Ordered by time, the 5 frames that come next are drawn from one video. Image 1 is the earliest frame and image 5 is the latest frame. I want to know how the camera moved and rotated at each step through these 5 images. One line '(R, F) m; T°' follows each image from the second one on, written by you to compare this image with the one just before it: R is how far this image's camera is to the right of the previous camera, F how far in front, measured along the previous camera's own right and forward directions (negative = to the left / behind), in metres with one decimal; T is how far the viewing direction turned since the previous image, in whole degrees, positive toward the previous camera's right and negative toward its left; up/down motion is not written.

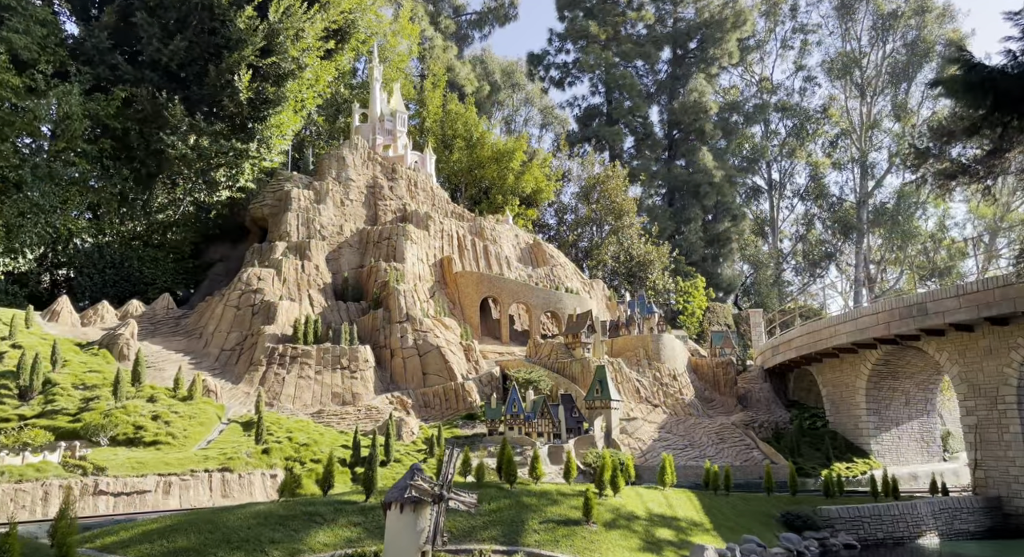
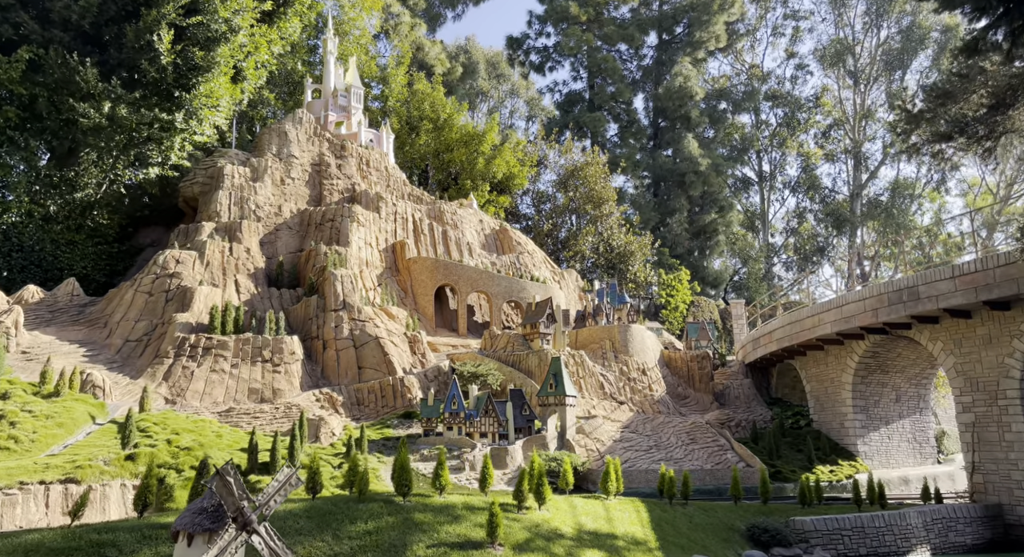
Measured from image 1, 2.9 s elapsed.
(+1.8, +3.1) m; 0°
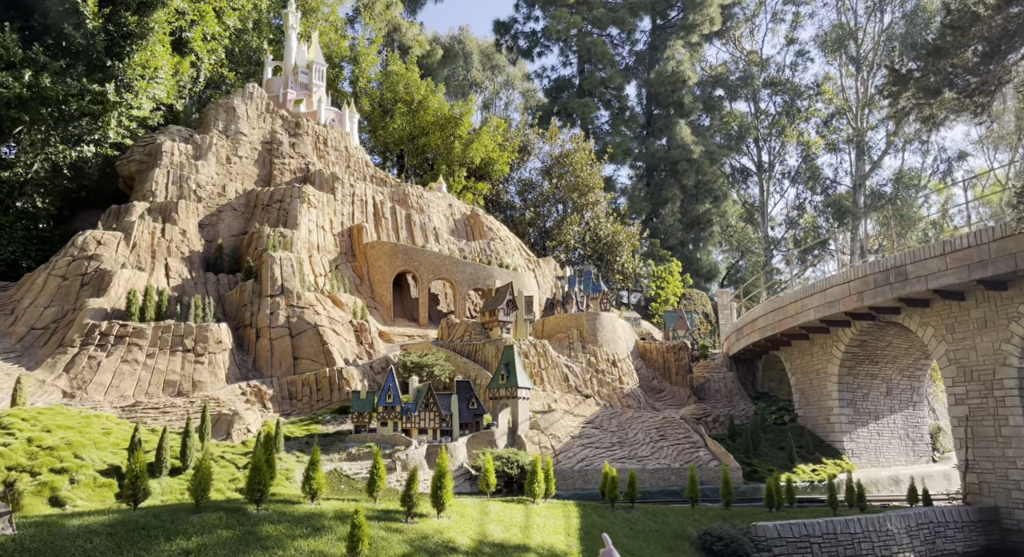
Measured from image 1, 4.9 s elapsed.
(+1.9, +2.3) m; -1°
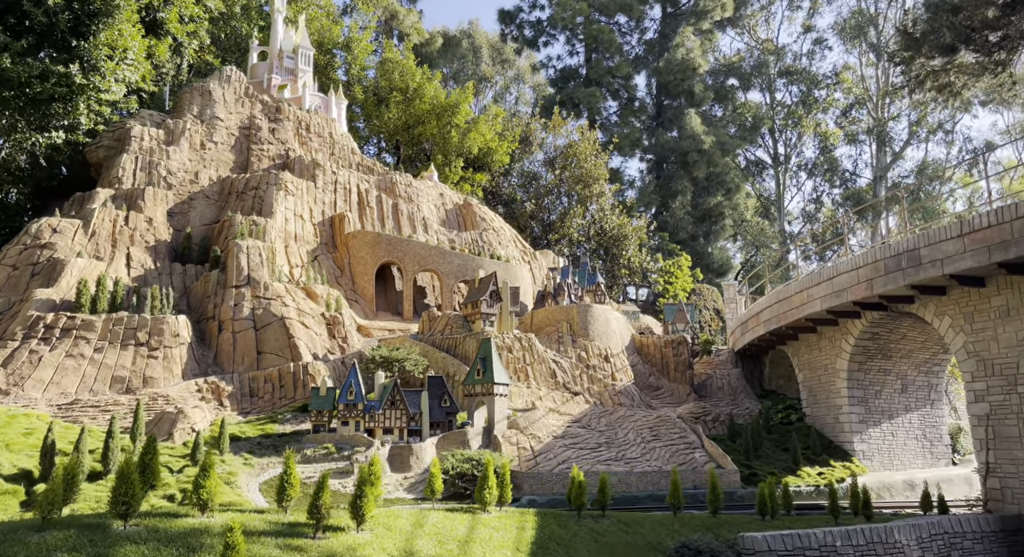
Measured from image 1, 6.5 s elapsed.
(+1.2, +1.8) m; -1°
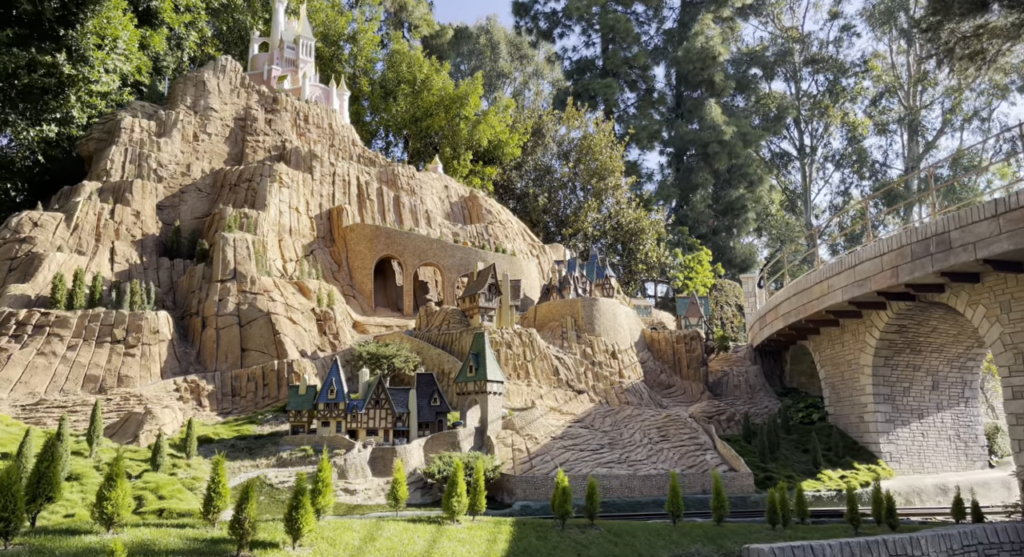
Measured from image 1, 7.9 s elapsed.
(+0.9, +1.4) m; -2°
